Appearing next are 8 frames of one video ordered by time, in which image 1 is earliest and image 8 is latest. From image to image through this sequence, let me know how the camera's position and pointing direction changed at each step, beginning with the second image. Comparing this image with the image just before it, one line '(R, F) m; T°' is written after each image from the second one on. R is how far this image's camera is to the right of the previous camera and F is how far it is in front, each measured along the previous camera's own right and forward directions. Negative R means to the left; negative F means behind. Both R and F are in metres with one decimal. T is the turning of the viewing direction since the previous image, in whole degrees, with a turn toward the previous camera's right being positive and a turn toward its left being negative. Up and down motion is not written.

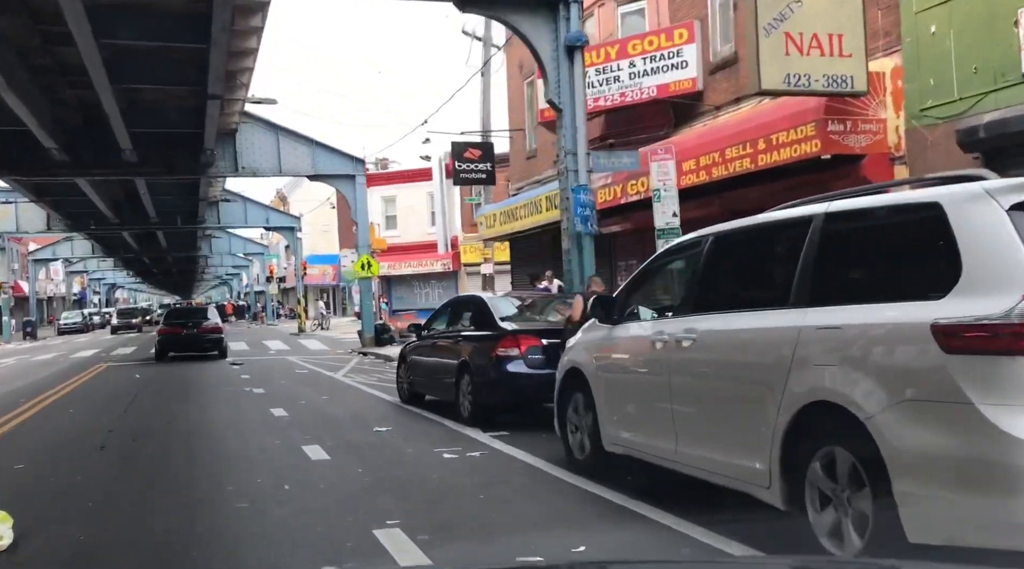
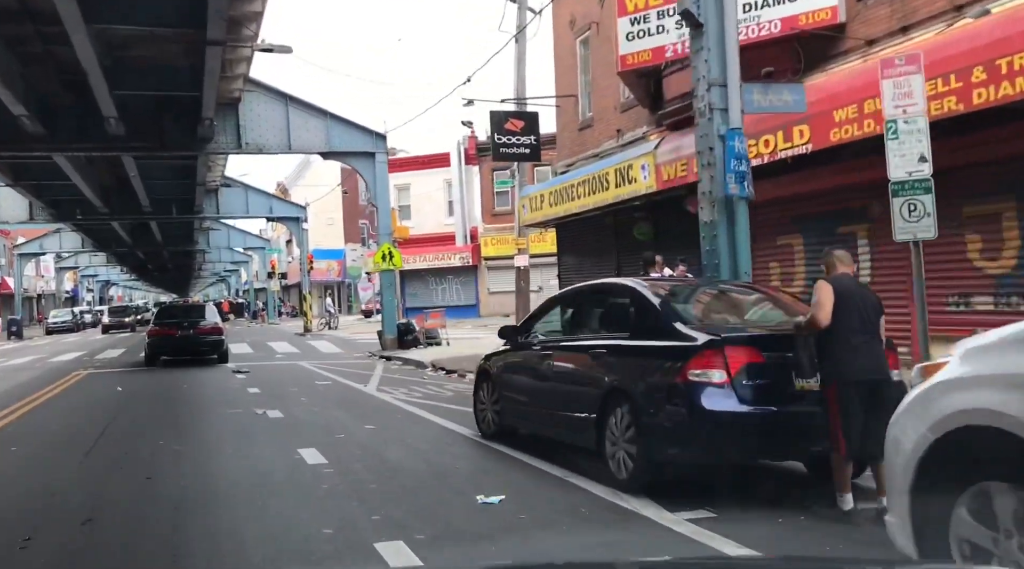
(-1.2, +3.6) m; 0°
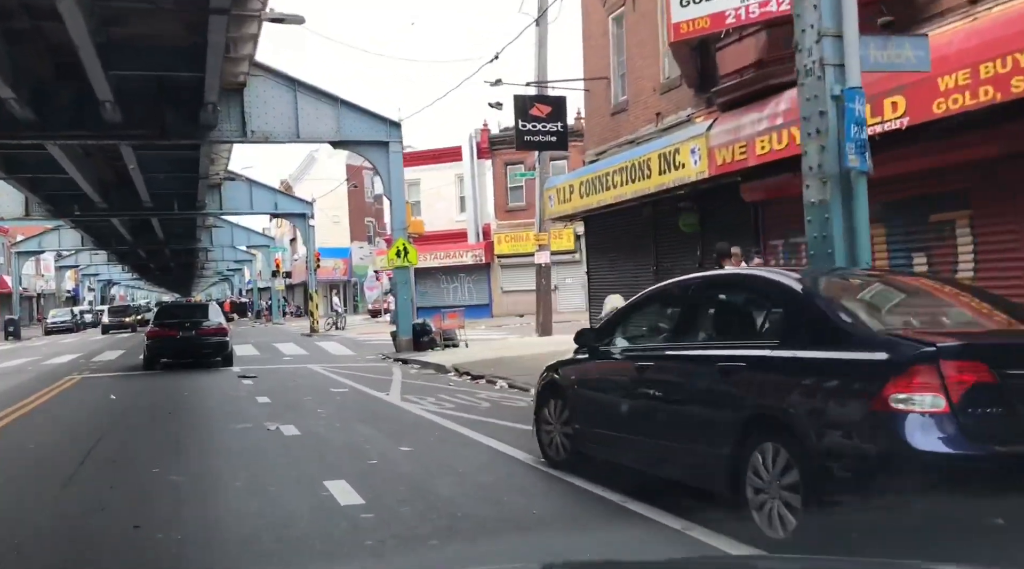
(-0.5, +1.6) m; 0°
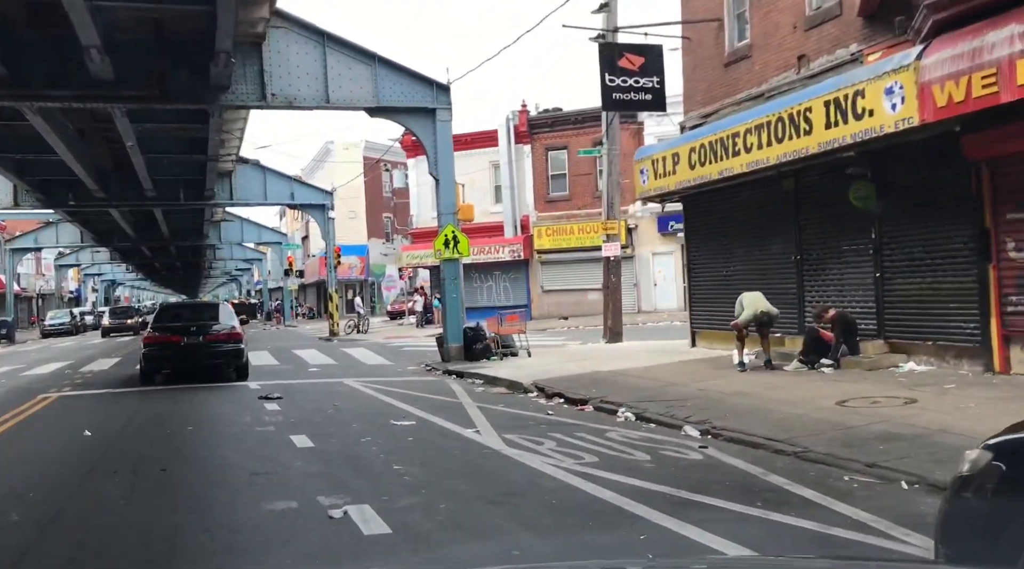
(-1.4, +4.0) m; 0°
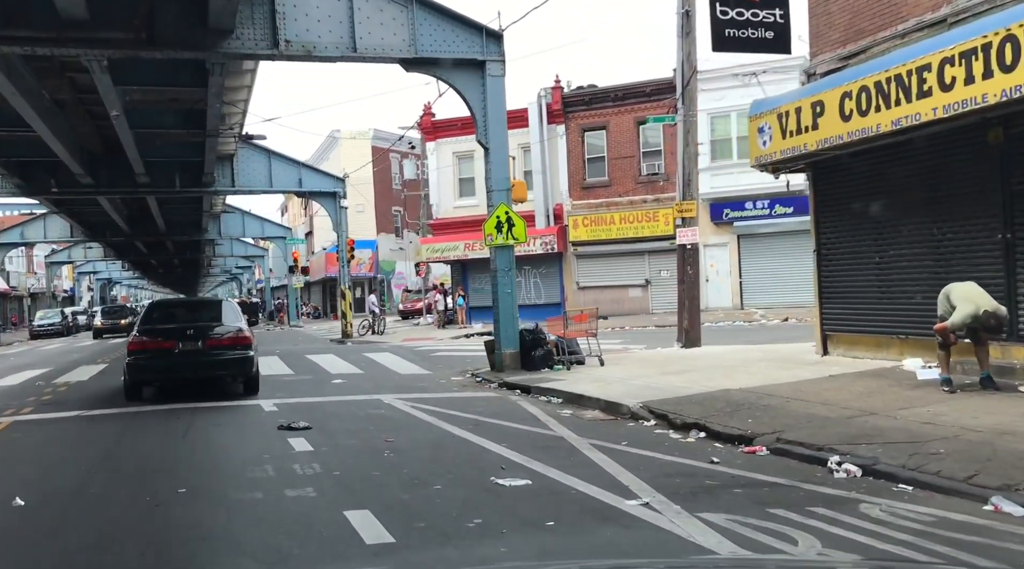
(-1.2, +3.6) m; 0°
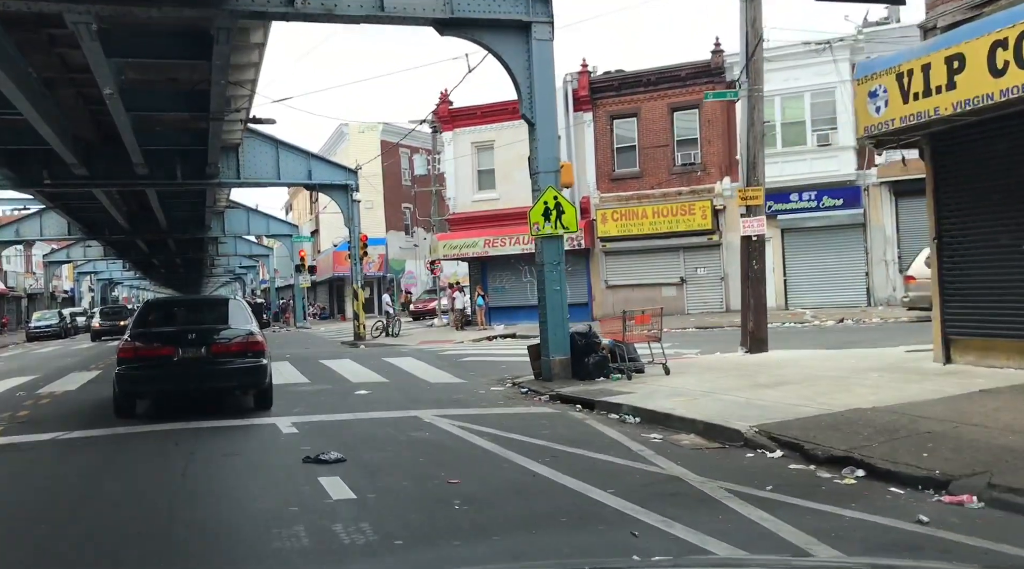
(-0.7, +2.1) m; 0°
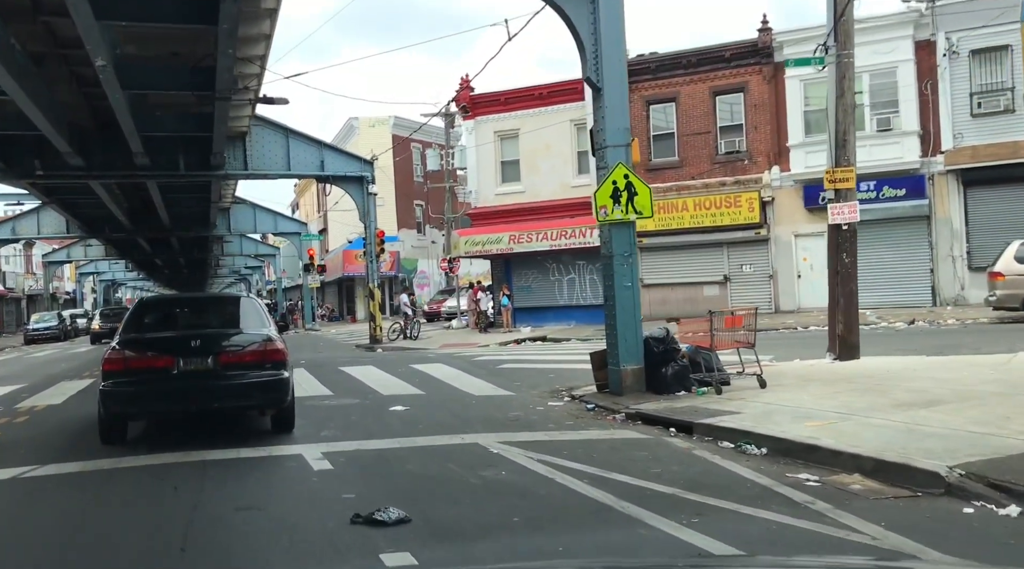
(-0.8, +2.2) m; 0°
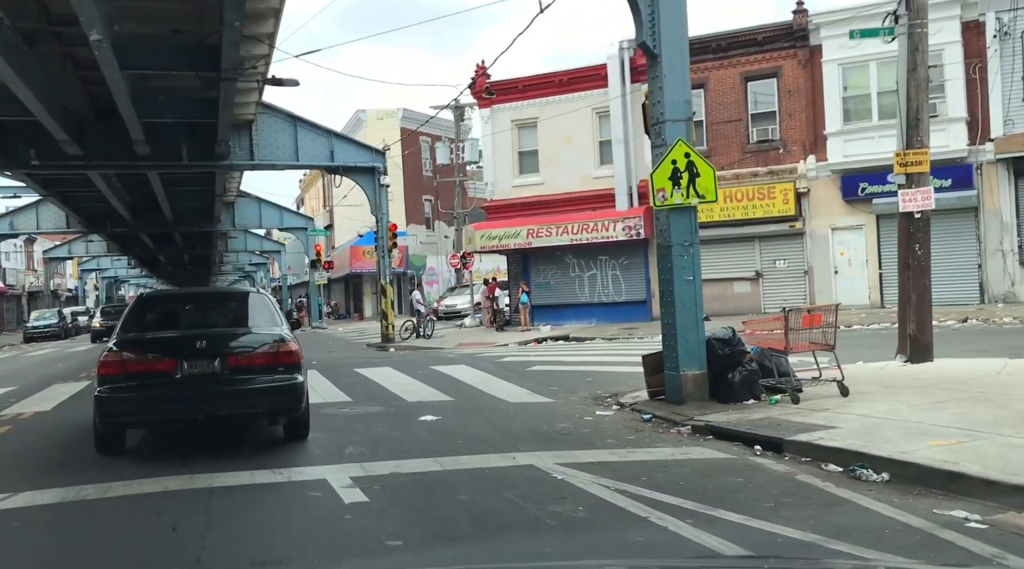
(-0.5, +1.4) m; 0°
